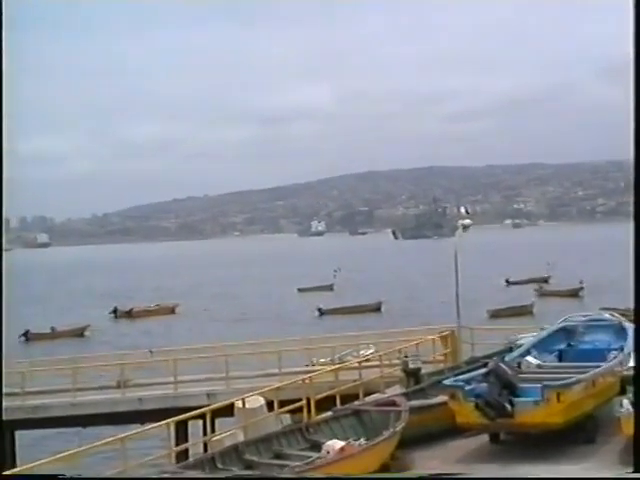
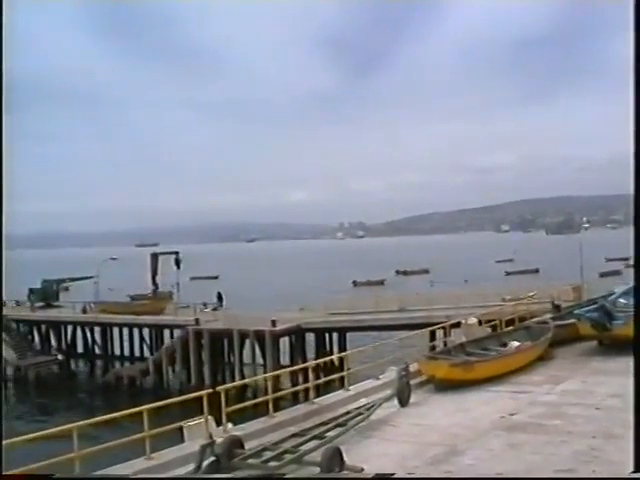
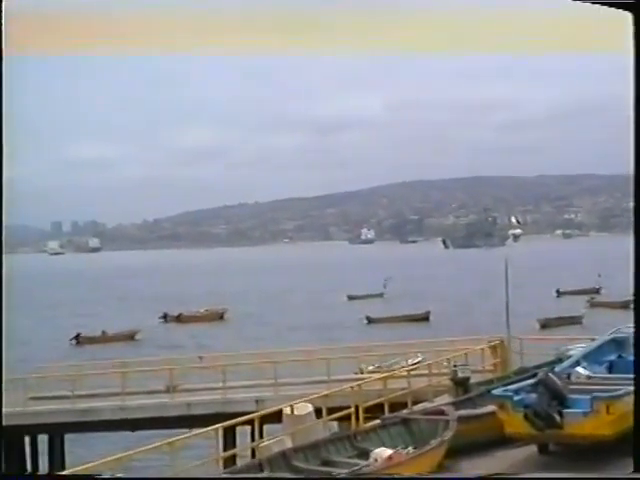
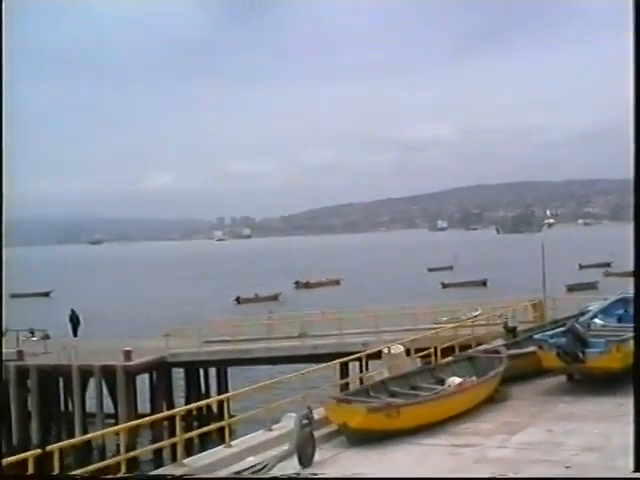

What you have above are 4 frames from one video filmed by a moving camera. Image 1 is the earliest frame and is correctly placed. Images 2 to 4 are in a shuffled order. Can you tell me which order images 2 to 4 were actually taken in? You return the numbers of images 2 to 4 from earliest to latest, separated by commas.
3, 4, 2
